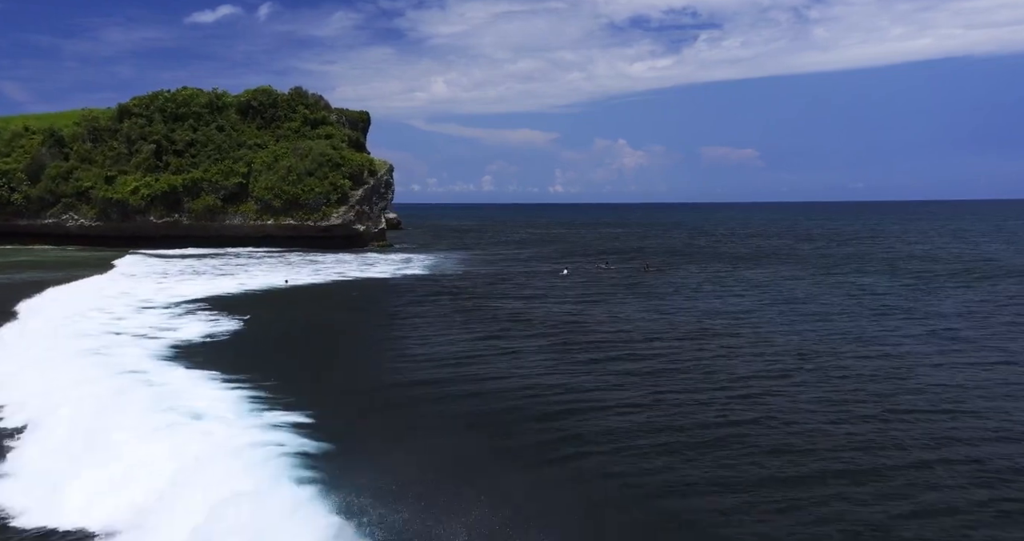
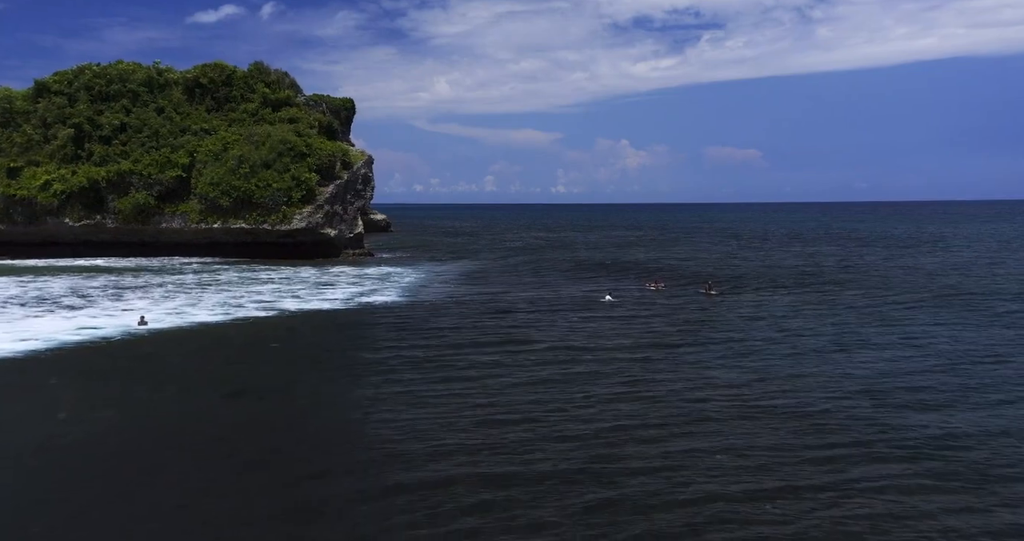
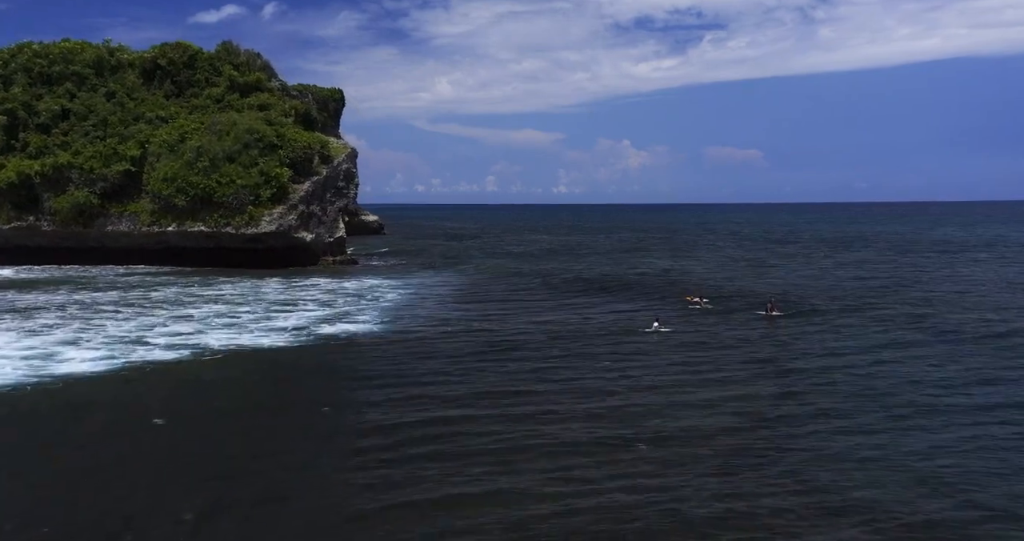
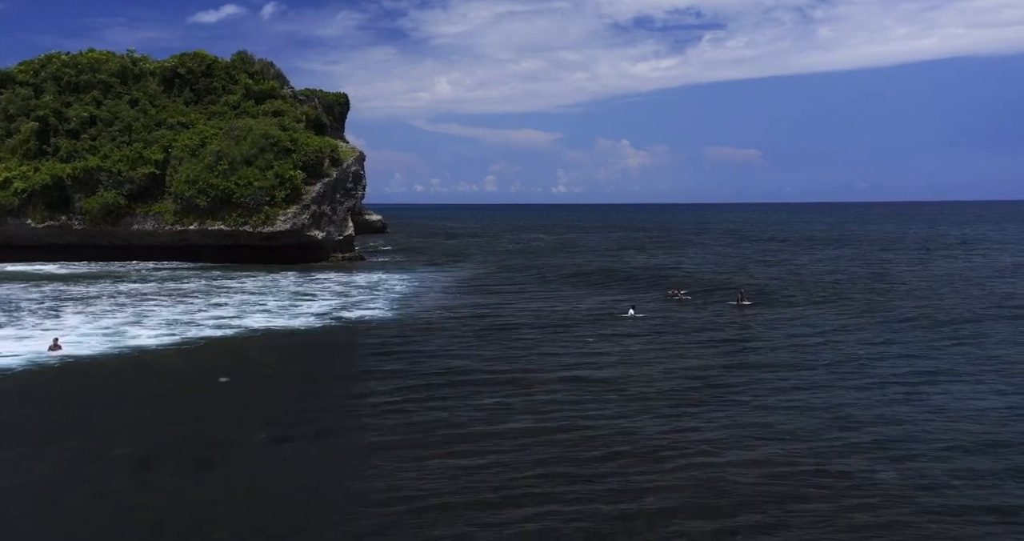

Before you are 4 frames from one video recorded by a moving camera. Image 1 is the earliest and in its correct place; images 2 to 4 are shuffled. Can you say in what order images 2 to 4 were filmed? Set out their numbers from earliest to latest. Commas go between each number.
2, 4, 3
